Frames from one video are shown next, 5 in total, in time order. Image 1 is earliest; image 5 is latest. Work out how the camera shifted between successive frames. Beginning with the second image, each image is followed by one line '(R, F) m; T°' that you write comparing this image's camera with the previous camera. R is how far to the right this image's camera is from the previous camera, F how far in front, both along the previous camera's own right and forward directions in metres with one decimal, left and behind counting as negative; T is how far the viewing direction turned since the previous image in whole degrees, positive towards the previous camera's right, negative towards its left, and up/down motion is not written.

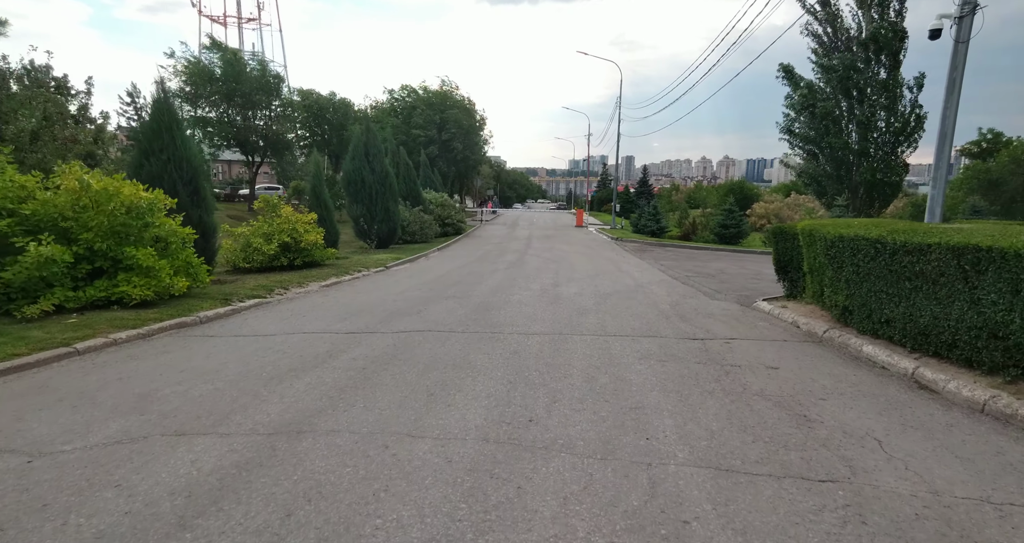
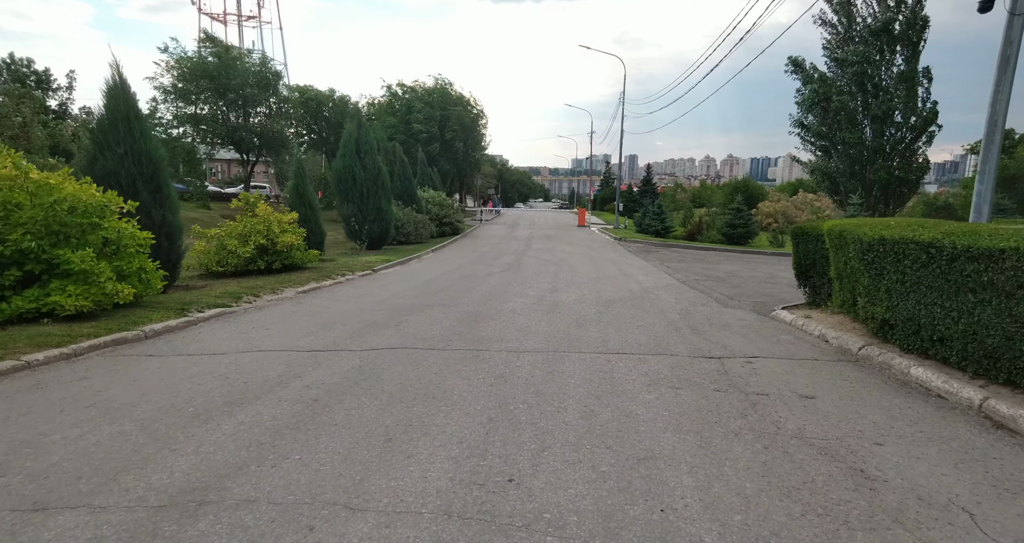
(+0.2, +0.9) m; 0°
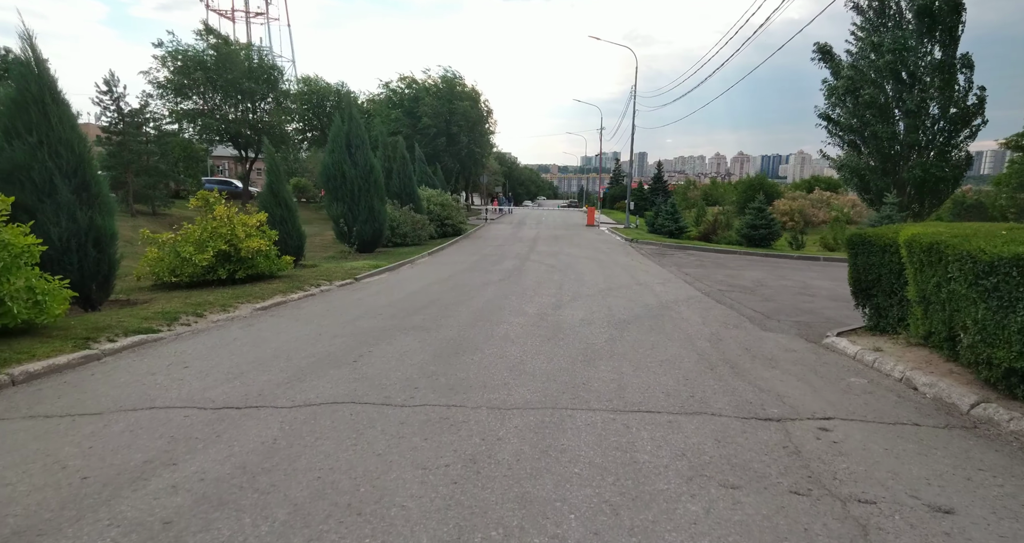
(+0.2, +1.6) m; -1°
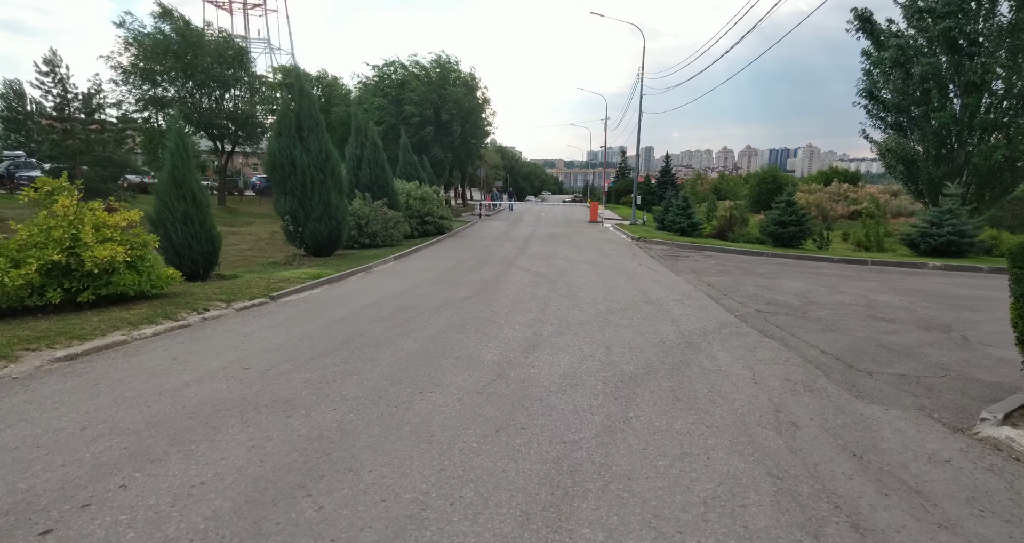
(+0.6, +3.2) m; -1°
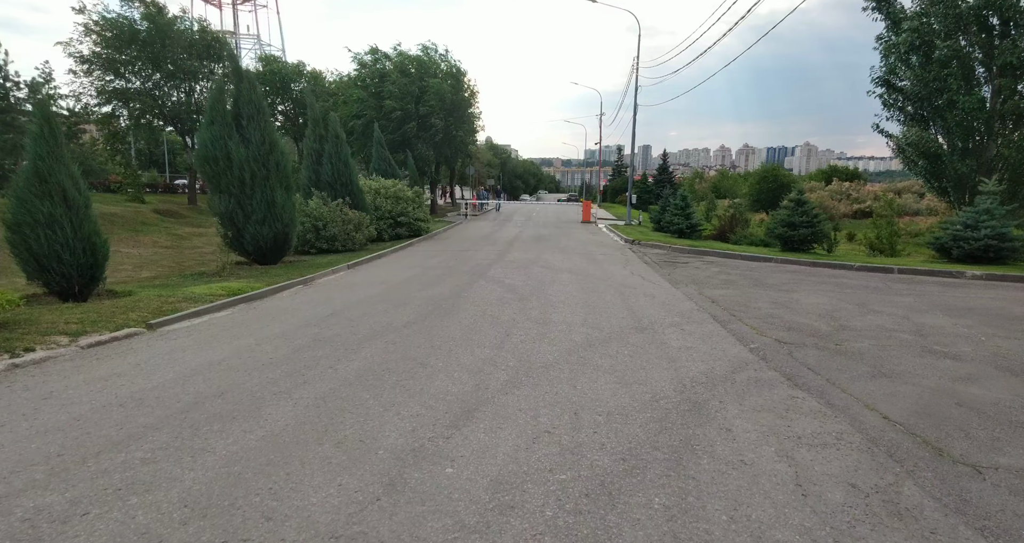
(+0.6, +2.2) m; 0°
